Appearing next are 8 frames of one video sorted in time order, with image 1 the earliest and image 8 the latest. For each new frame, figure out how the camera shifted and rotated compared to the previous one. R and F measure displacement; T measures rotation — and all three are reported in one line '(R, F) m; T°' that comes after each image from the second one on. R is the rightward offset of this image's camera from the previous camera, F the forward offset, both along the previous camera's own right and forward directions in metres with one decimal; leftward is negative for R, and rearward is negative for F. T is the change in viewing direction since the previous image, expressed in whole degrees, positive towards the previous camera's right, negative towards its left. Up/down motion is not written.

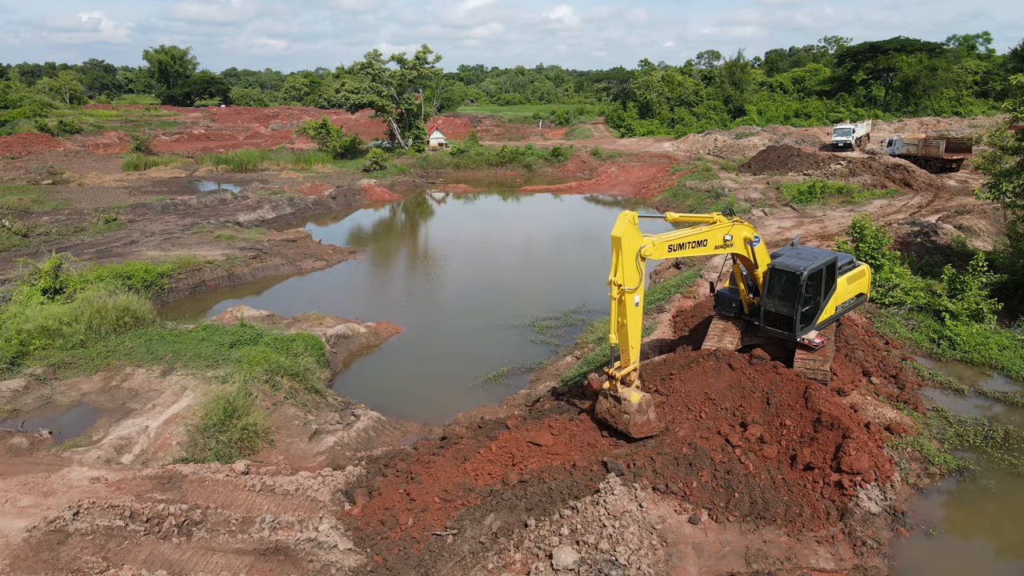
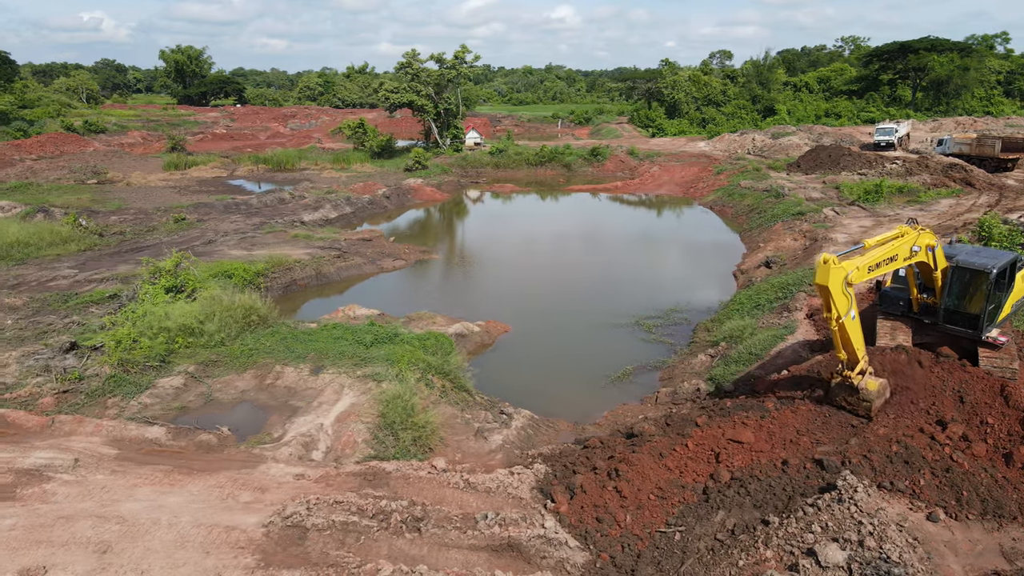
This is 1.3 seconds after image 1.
(-2.4, 0.0) m; 0°
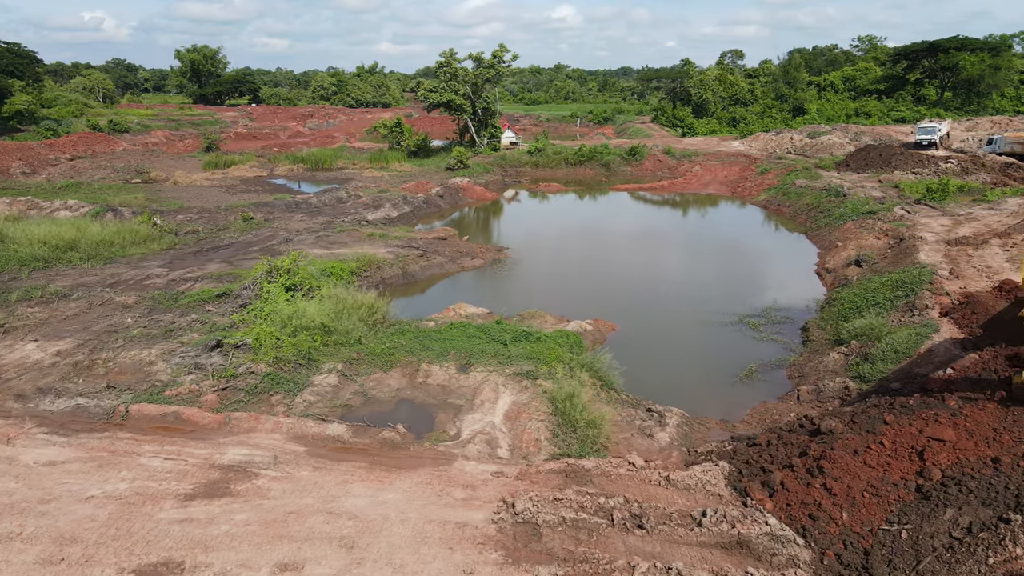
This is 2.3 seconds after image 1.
(-2.4, 0.0) m; 0°
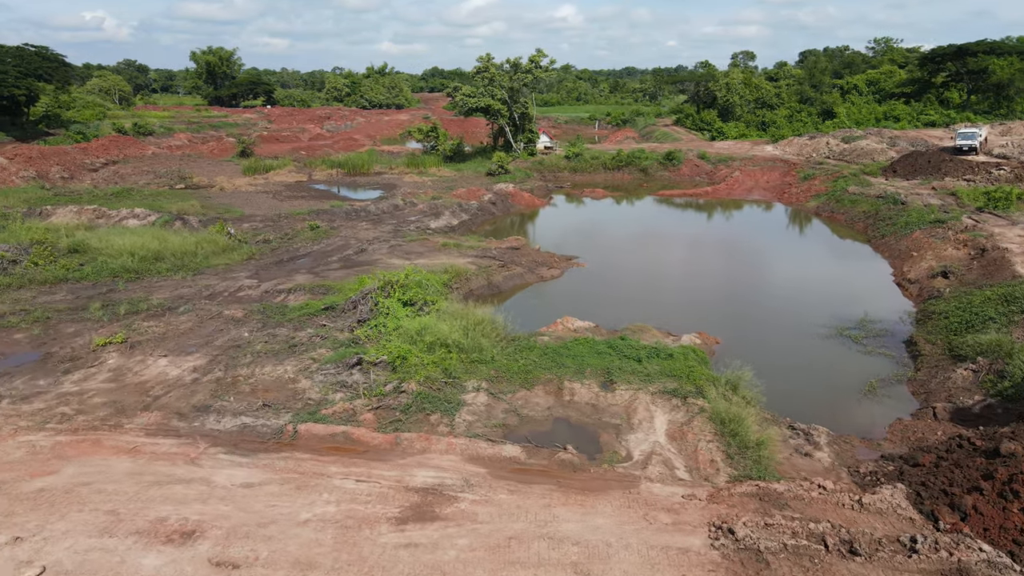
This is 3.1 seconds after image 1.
(-2.4, -0.1) m; 0°
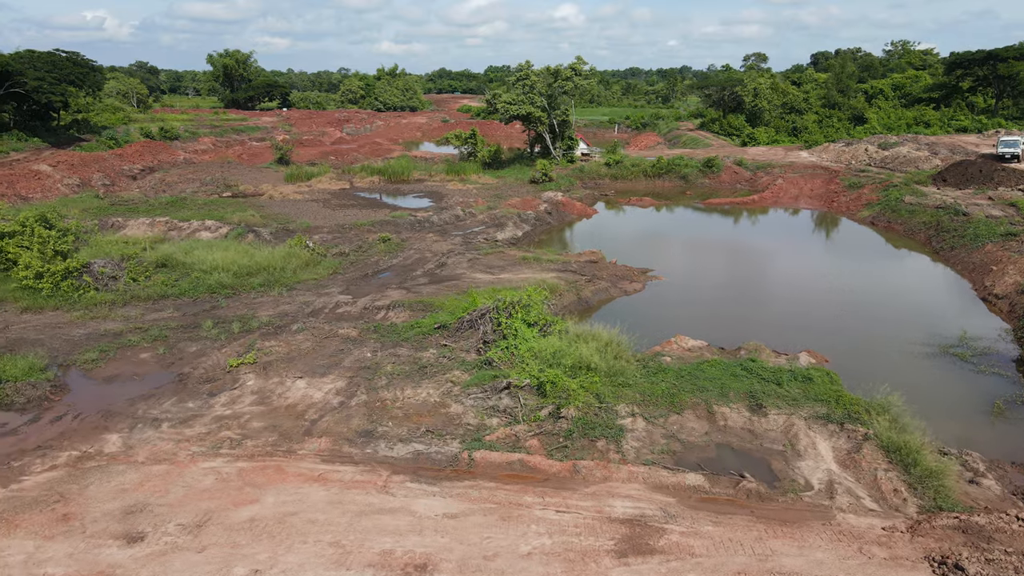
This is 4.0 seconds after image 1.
(-2.5, -0.1) m; 0°
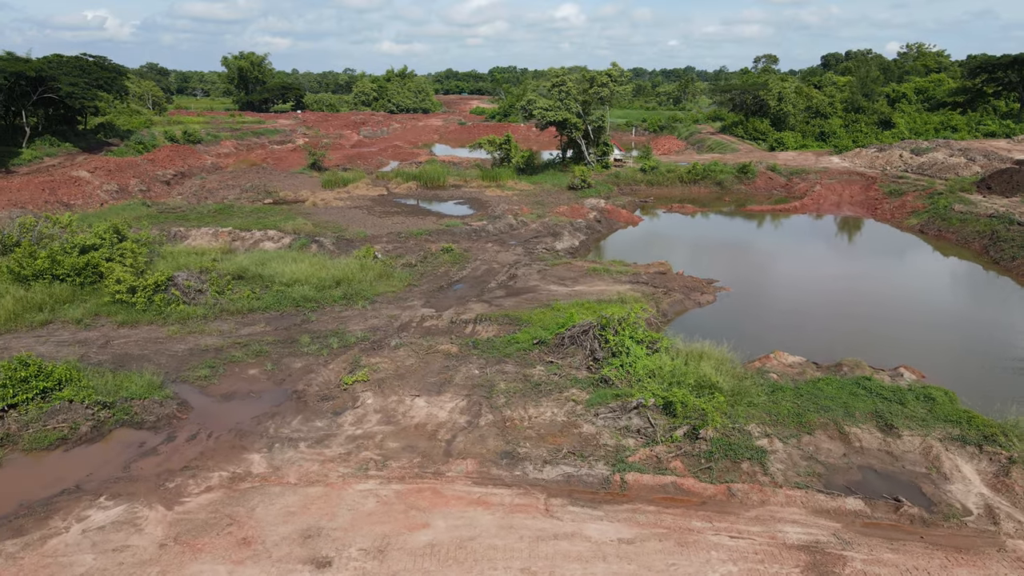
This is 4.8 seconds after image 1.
(-2.3, -0.1) m; 0°
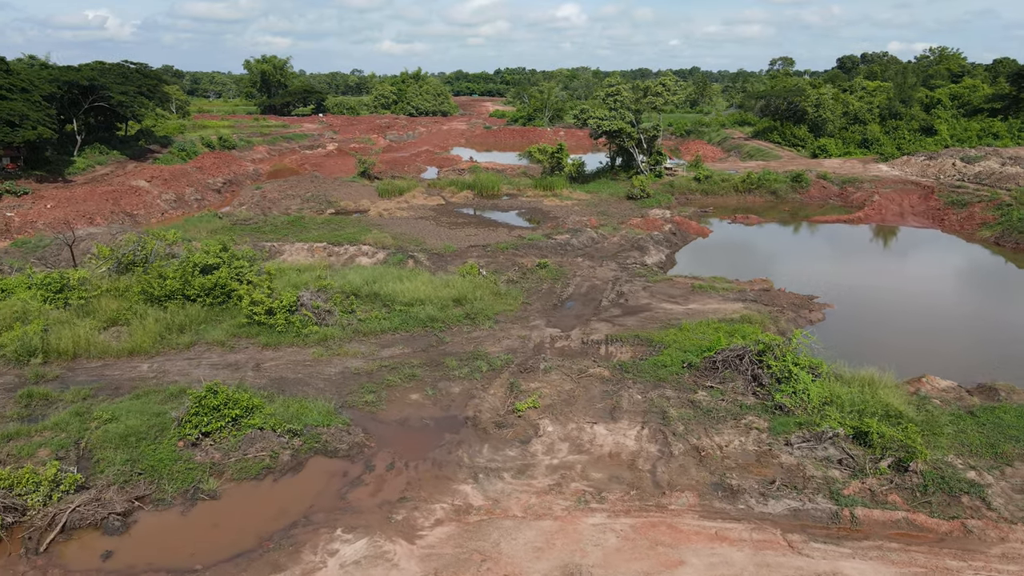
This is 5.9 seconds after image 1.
(-3.5, -0.1) m; 0°
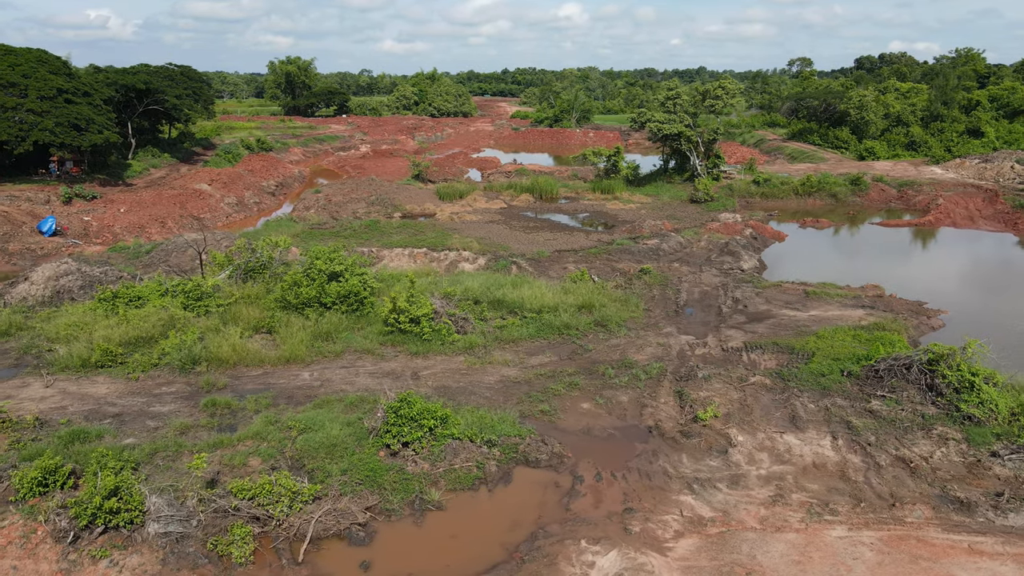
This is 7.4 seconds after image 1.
(-3.7, -0.1) m; 0°
